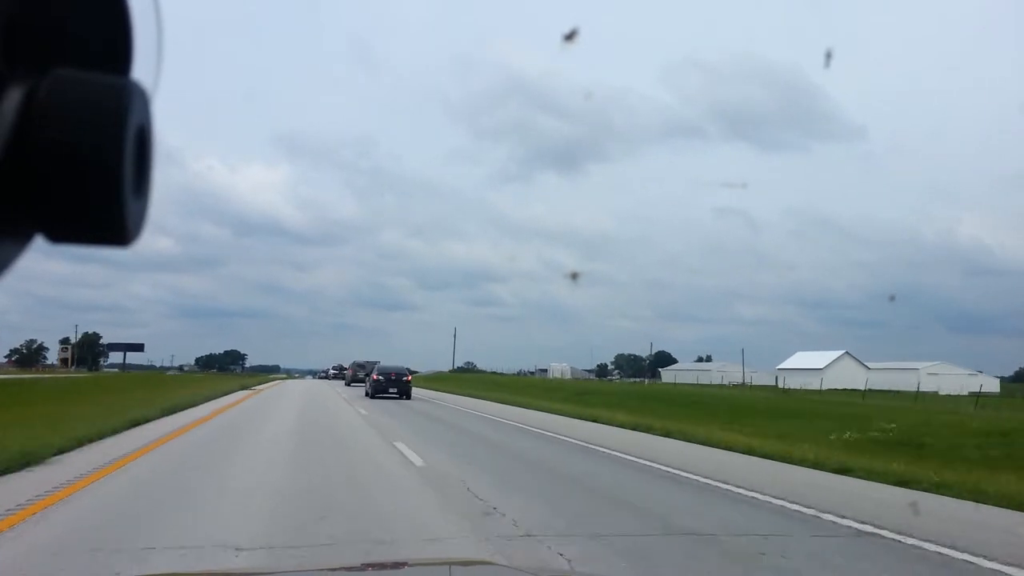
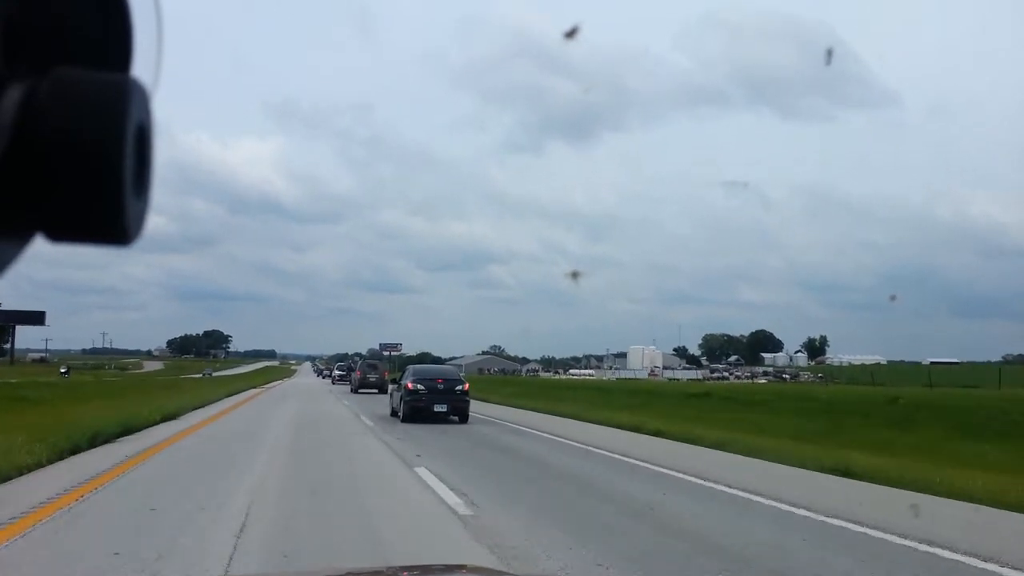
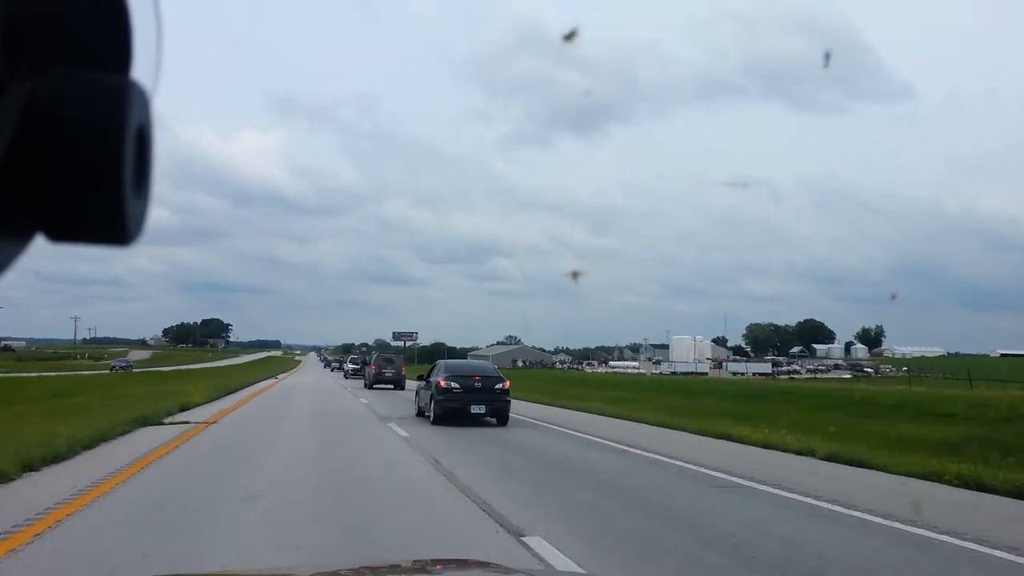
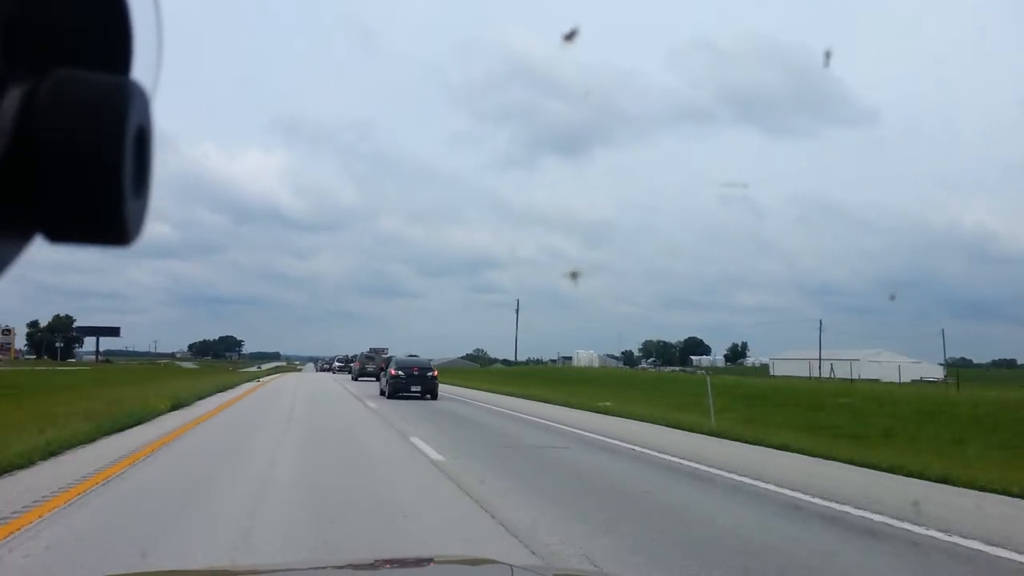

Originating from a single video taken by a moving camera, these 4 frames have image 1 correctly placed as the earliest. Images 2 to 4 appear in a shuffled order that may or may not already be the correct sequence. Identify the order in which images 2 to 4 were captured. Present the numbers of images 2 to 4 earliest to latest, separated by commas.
4, 2, 3
